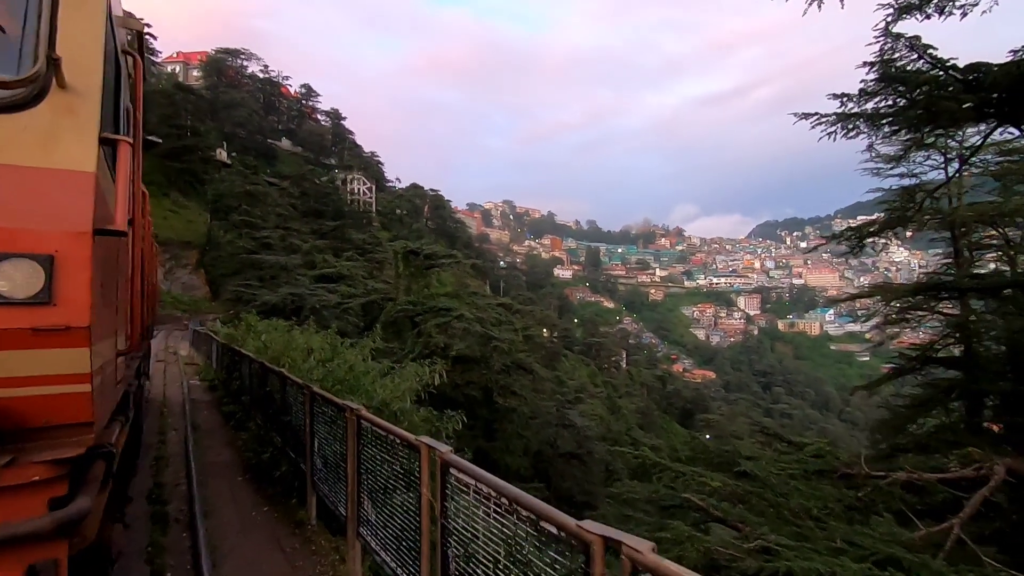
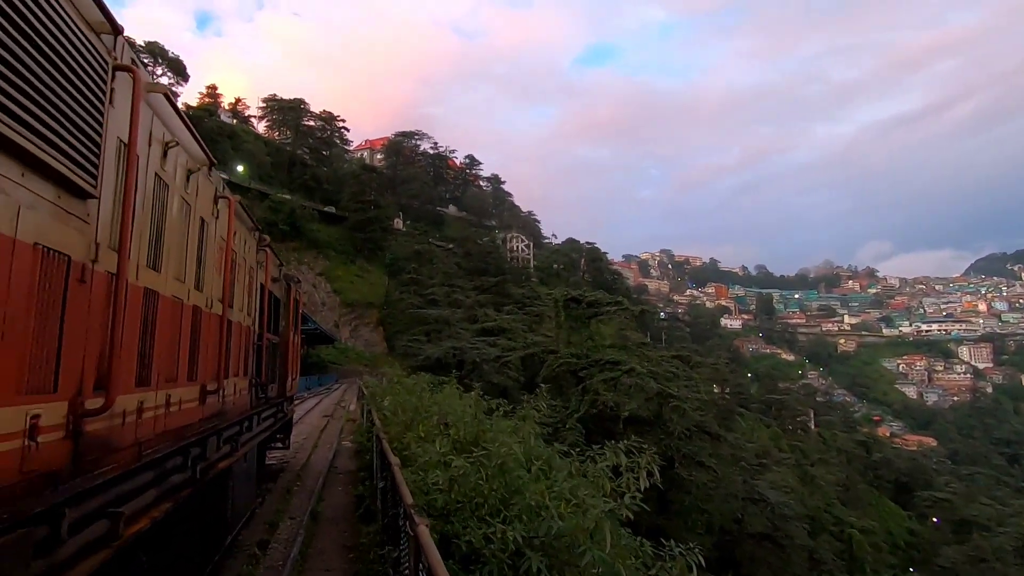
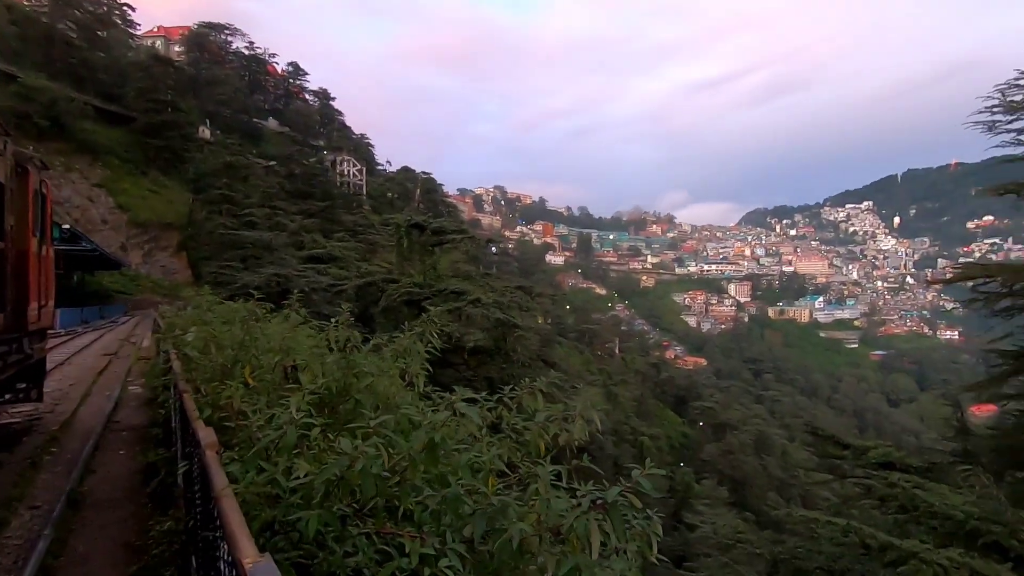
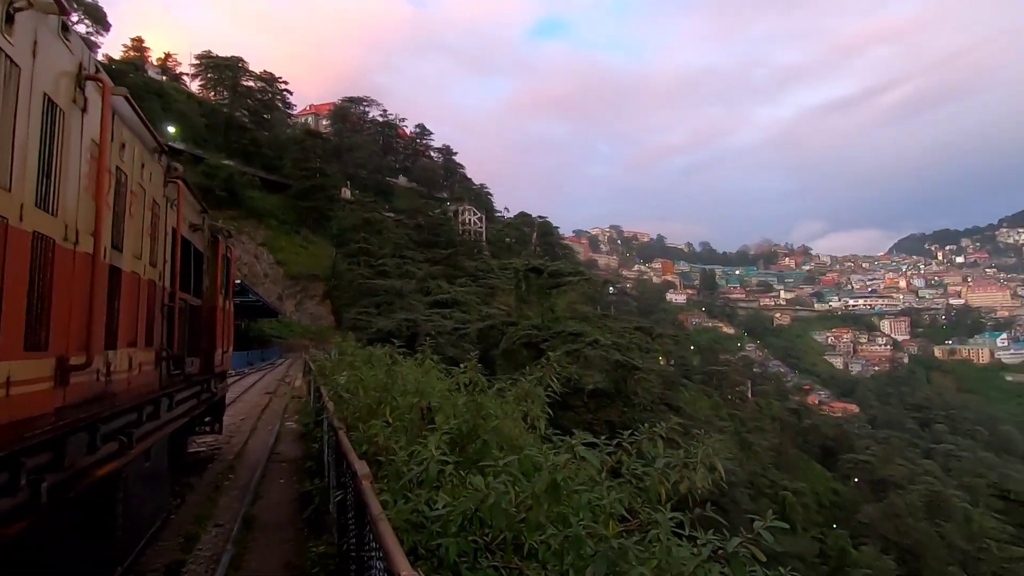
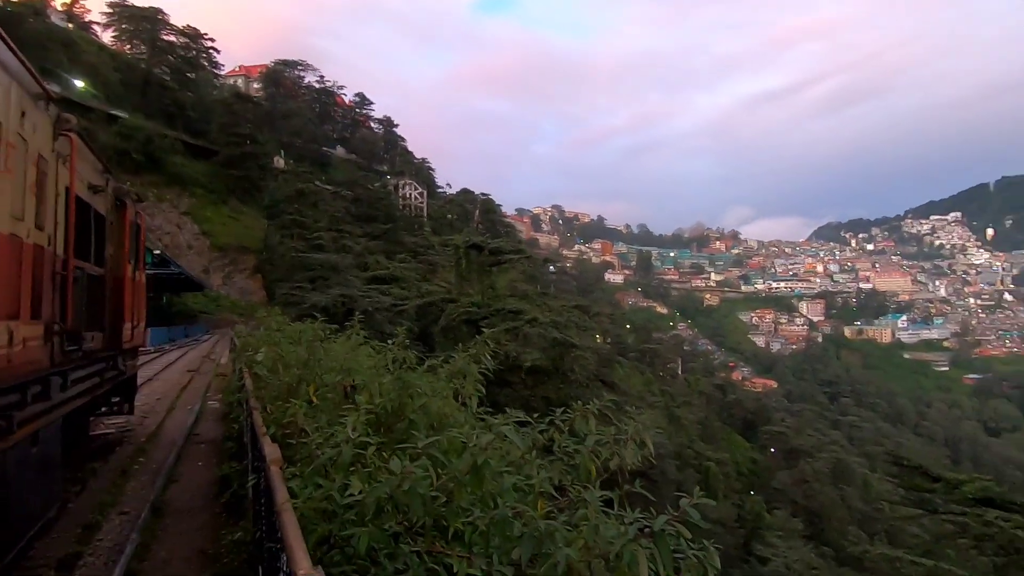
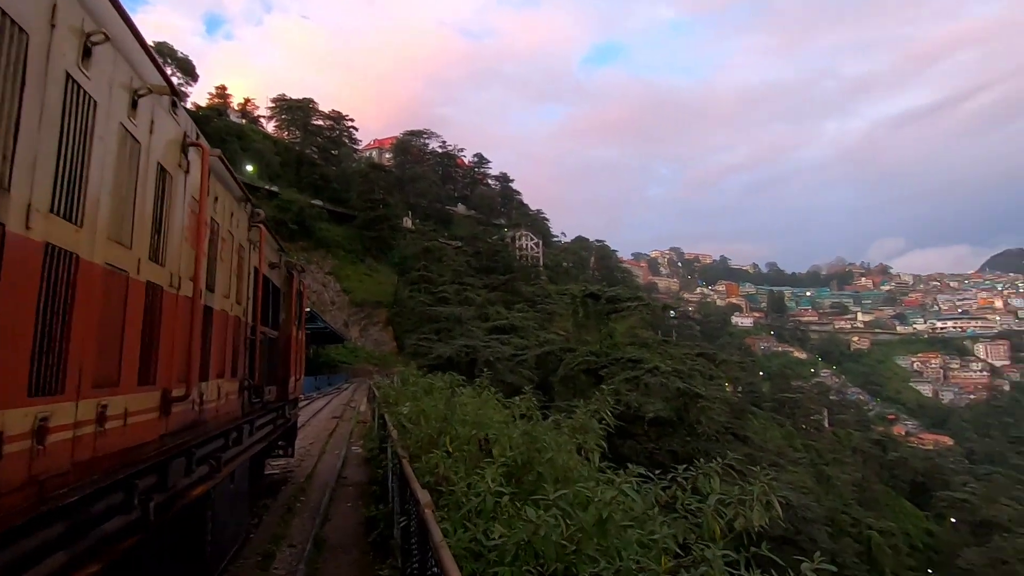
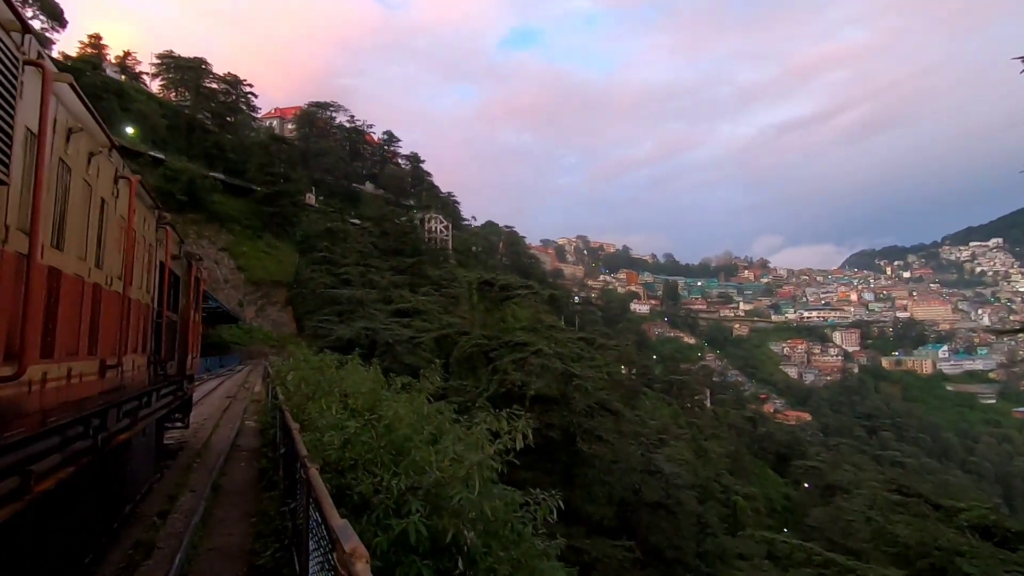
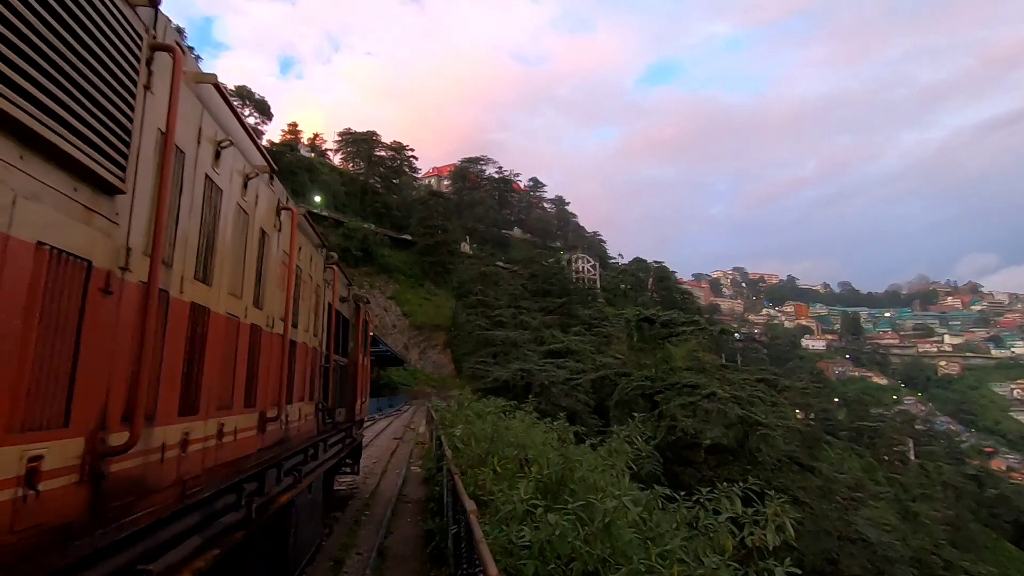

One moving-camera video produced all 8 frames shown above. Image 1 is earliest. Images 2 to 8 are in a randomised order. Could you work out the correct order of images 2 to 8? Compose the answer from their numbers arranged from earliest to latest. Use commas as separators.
7, 2, 8, 6, 4, 5, 3
